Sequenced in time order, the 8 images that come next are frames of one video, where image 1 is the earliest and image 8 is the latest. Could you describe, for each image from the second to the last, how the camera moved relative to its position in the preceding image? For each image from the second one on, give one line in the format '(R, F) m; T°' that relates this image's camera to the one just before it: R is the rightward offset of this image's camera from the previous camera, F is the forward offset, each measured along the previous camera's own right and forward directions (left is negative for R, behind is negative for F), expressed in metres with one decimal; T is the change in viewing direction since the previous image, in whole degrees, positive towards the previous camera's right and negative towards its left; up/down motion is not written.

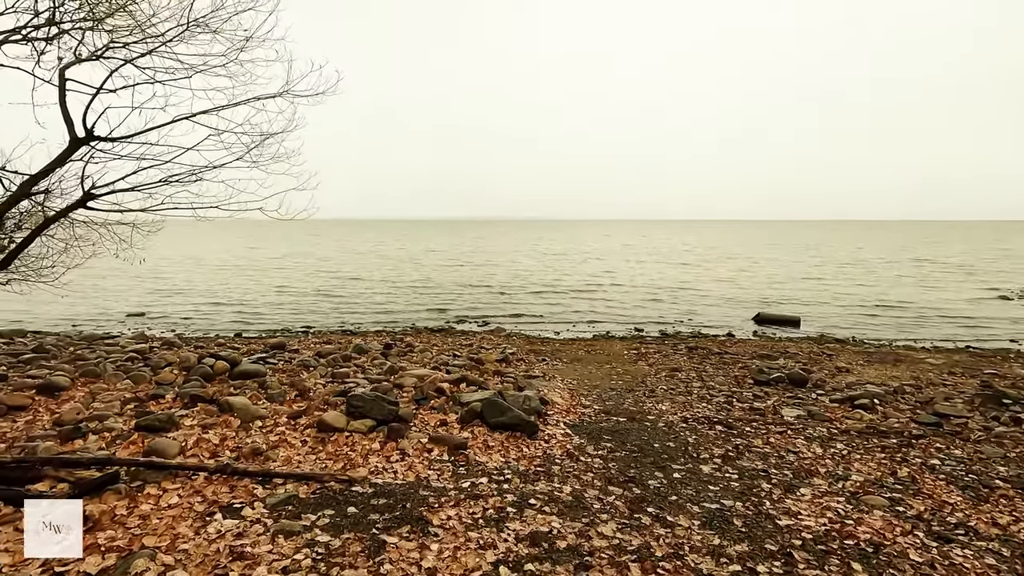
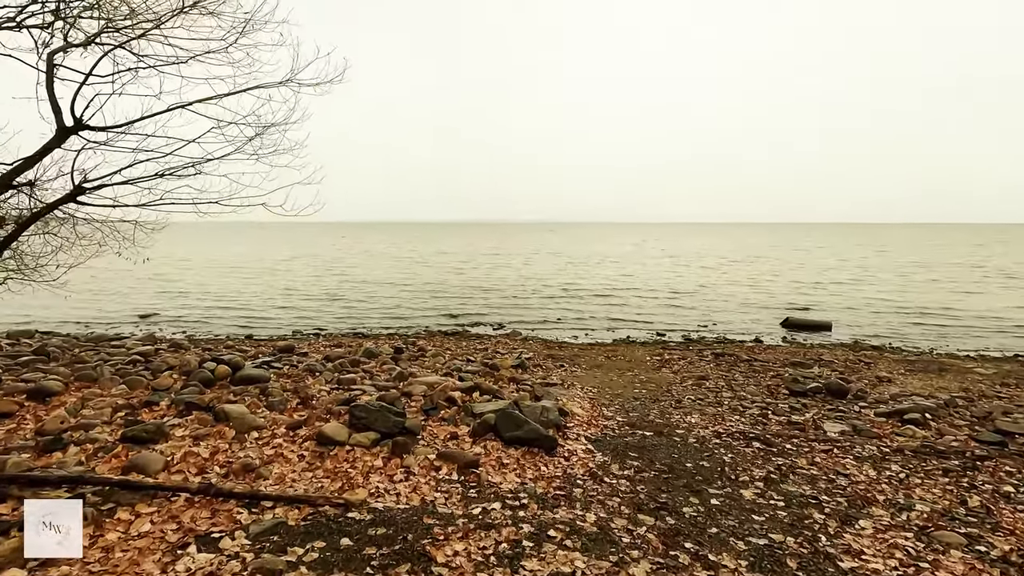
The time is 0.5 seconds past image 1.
(0.0, +0.6) m; -2°
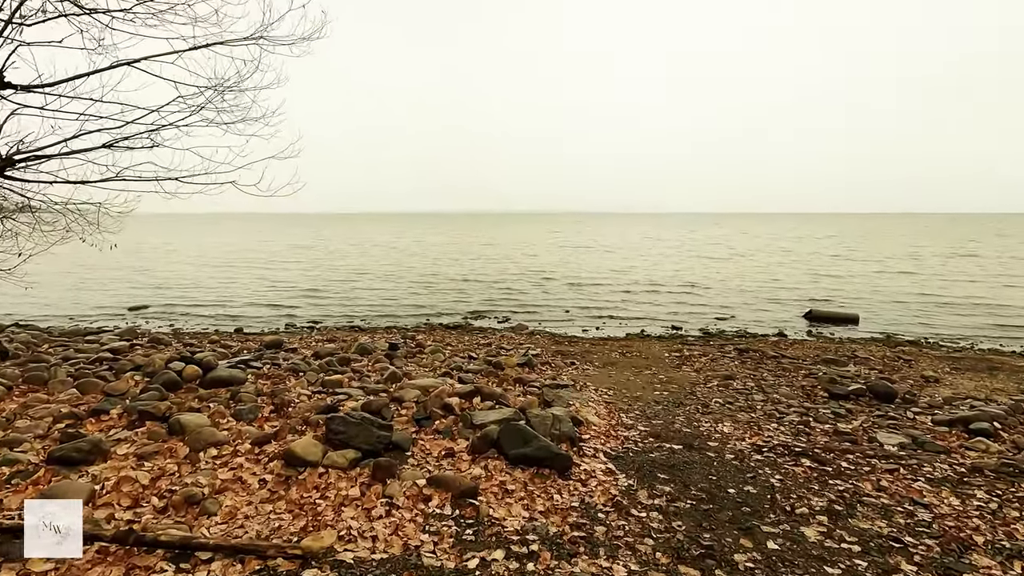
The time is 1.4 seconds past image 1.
(0.0, +1.1) m; -1°
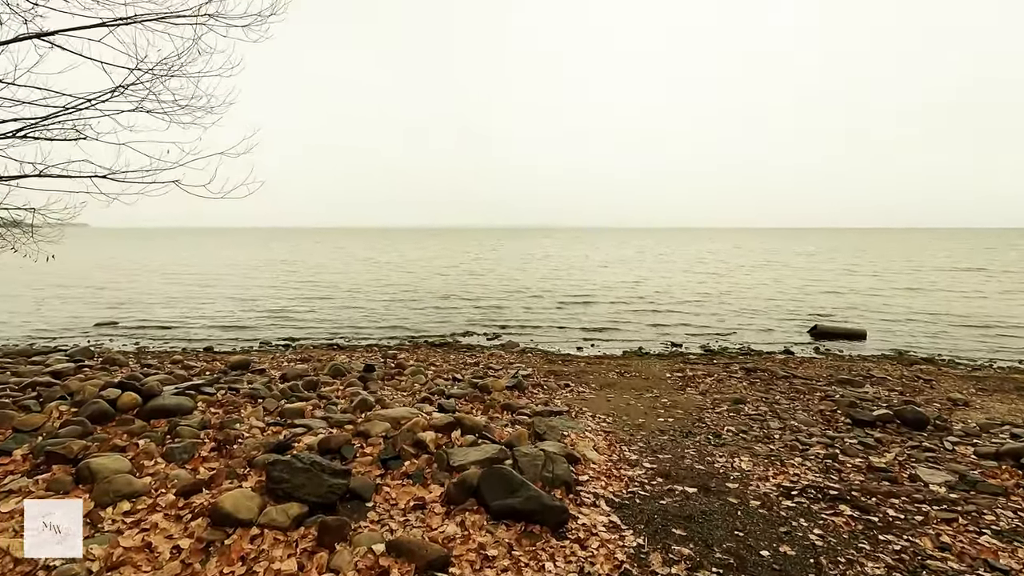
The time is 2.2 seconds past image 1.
(+0.1, +1.0) m; +1°
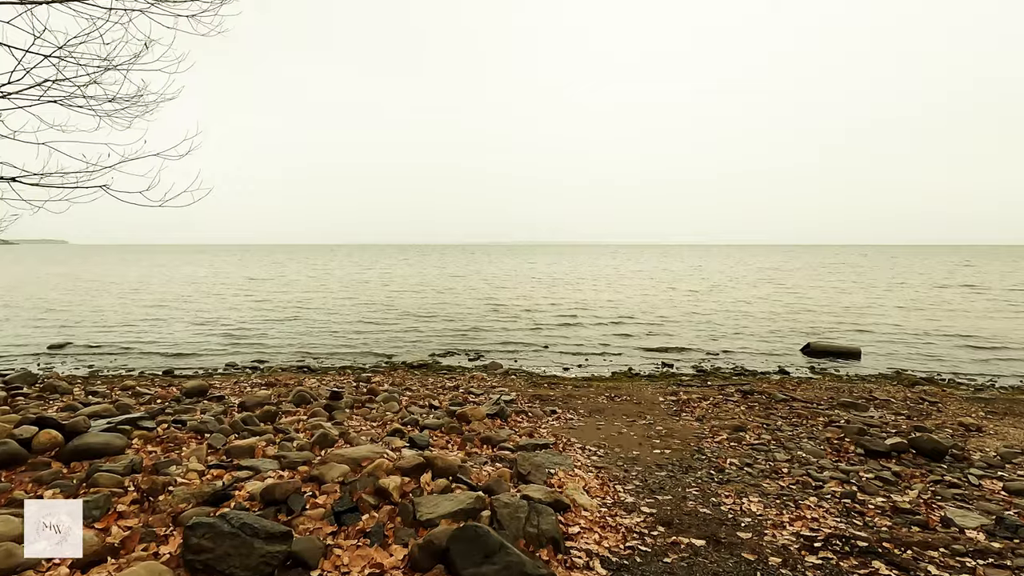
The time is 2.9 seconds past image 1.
(+0.1, +0.8) m; +2°
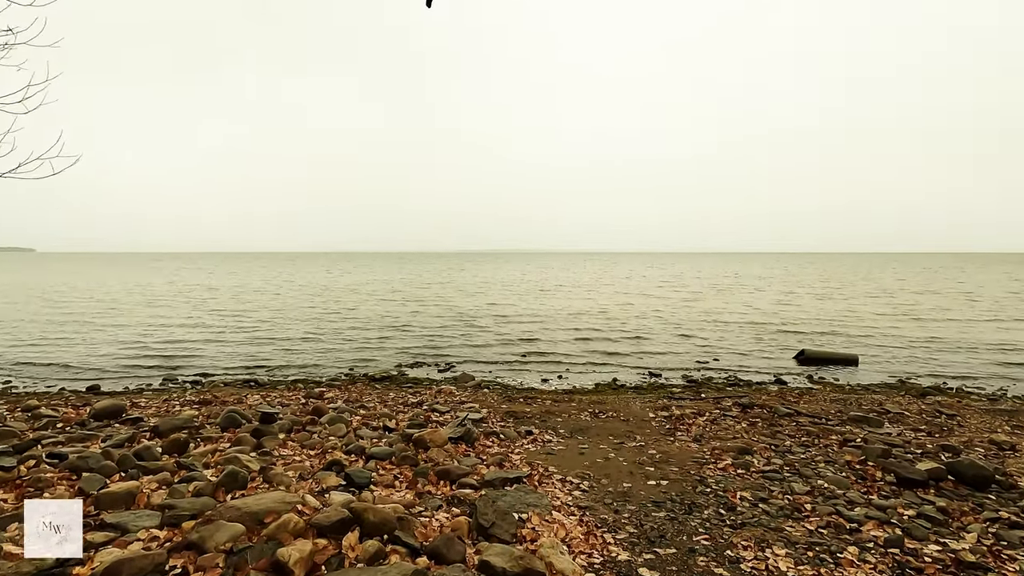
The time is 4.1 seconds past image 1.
(+0.2, +1.3) m; +2°
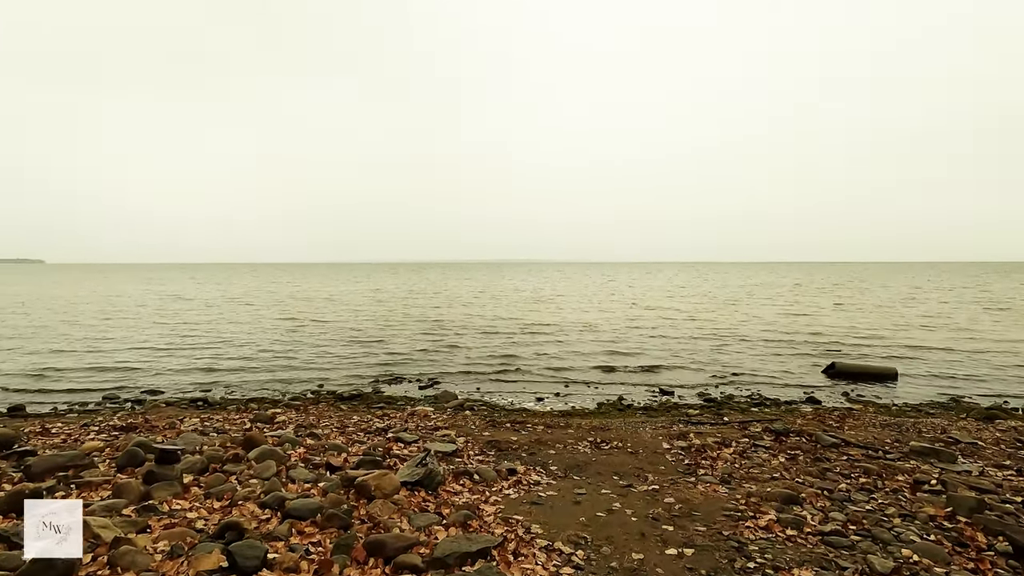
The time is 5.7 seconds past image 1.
(+0.3, +1.7) m; -1°
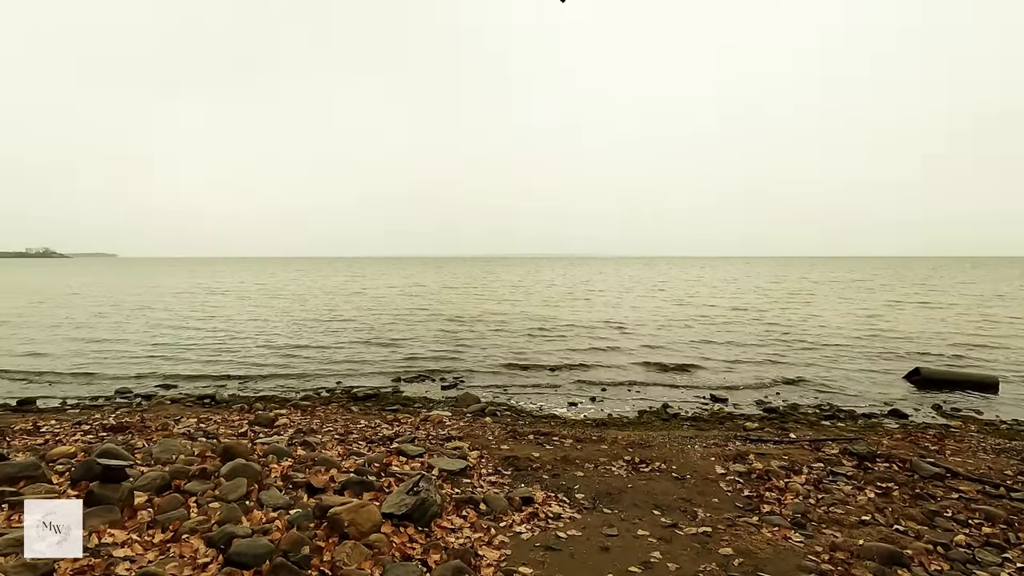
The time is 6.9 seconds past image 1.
(+0.3, +1.2) m; -5°
